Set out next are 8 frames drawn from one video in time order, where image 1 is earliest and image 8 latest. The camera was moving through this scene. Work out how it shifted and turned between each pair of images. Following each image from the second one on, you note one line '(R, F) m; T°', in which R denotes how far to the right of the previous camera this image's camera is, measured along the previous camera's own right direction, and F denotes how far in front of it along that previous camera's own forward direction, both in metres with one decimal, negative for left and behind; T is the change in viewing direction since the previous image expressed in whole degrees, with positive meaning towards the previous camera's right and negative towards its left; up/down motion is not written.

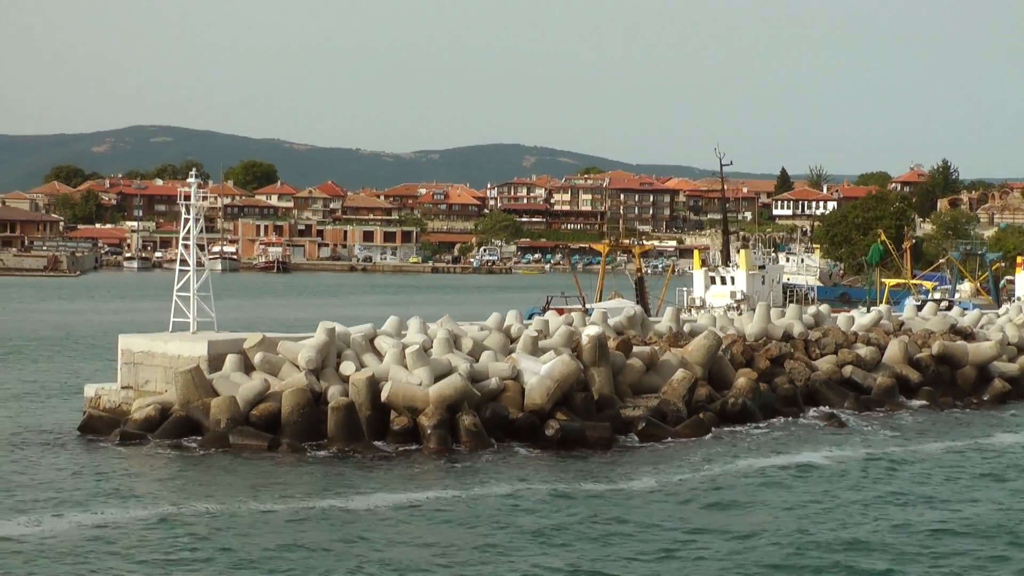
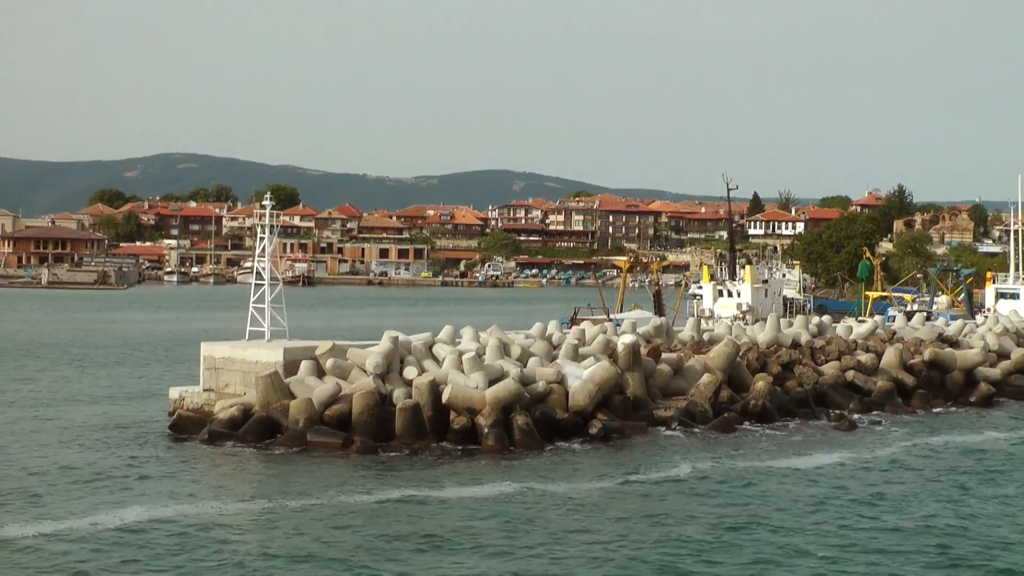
(-1.4, -1.3) m; +4°
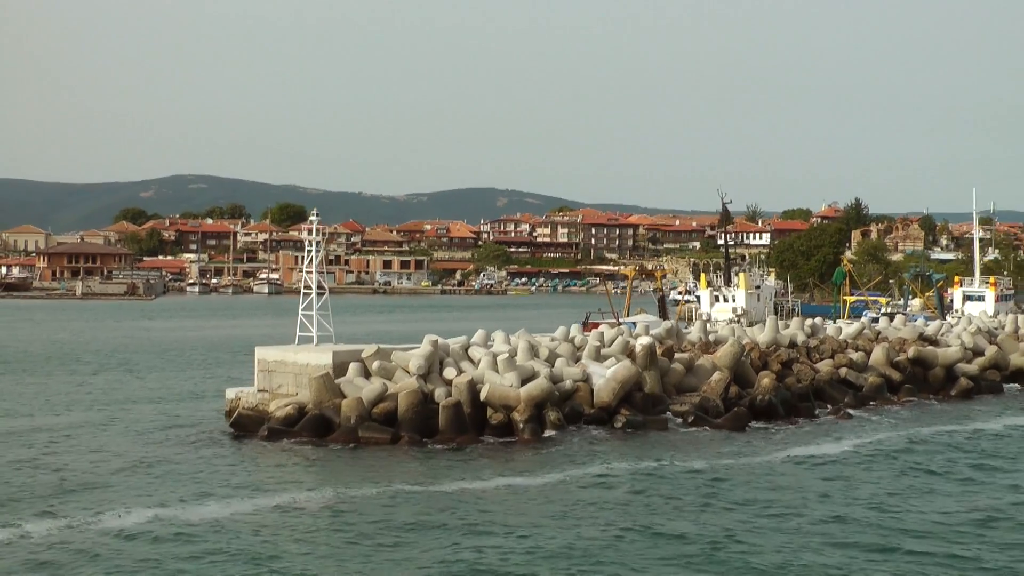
(-1.4, -1.1) m; +4°
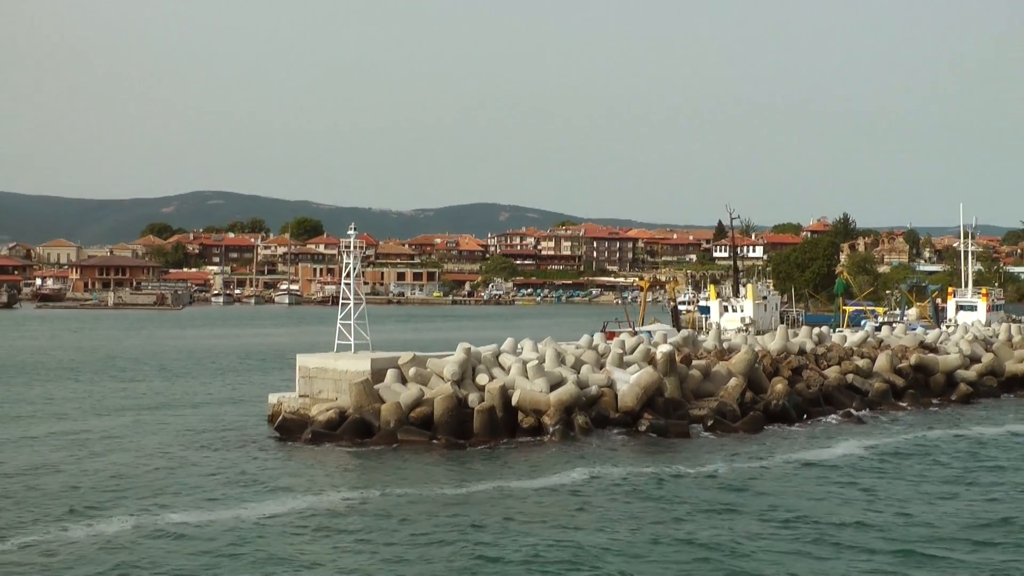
(-0.9, -0.7) m; +2°
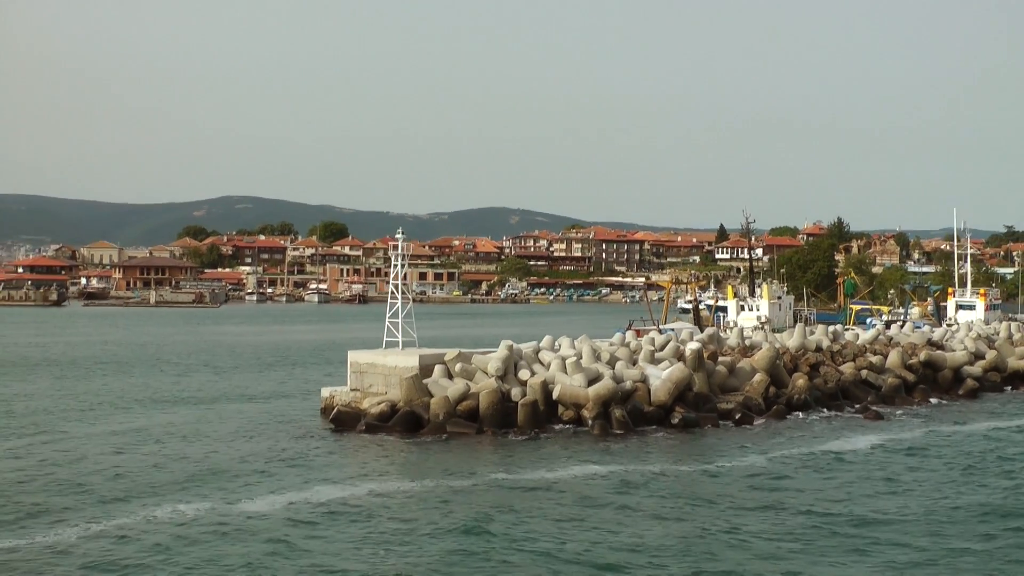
(-1.0, -0.8) m; +2°
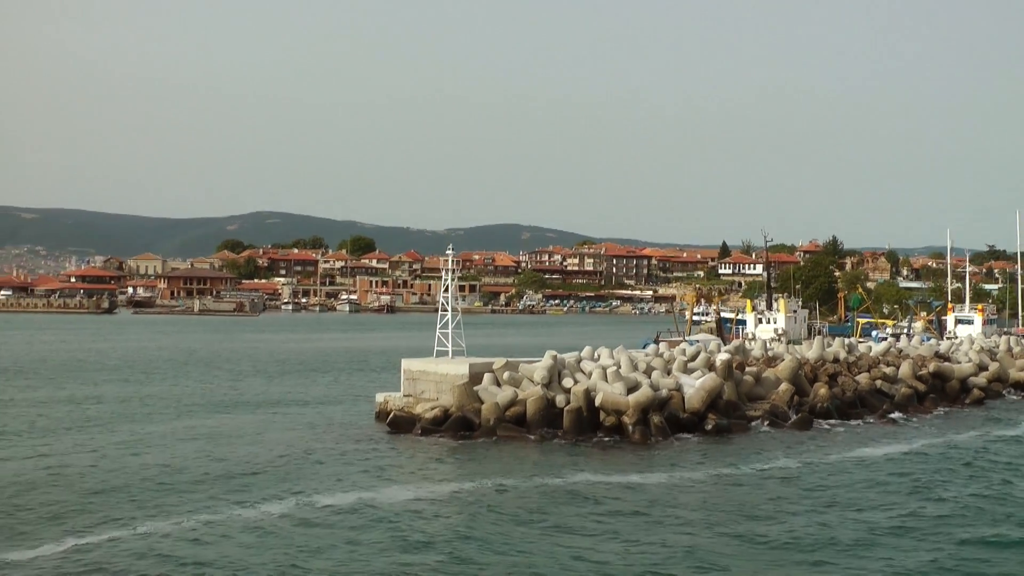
(-1.3, -0.8) m; +2°
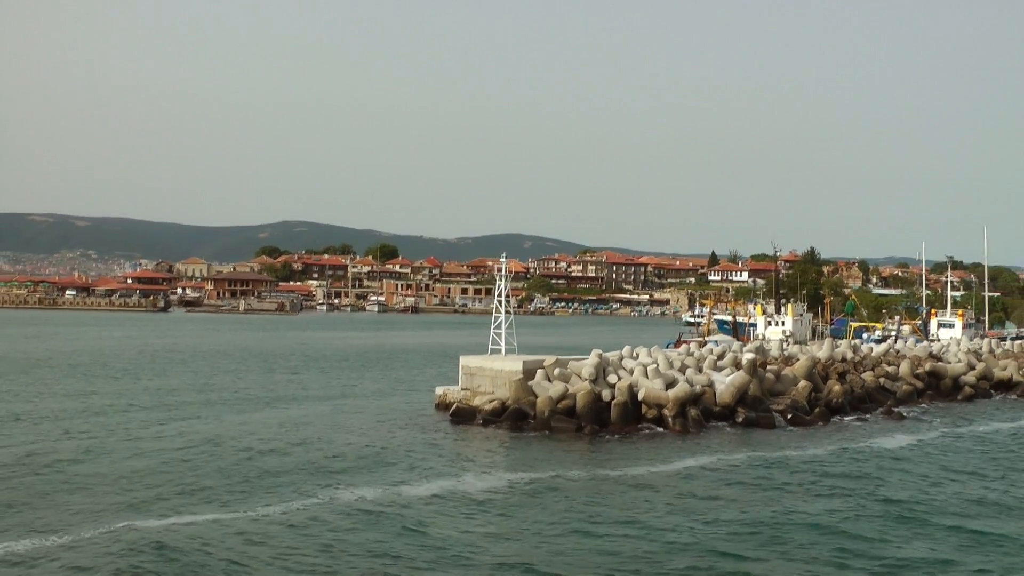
(-2.0, -1.2) m; +4°
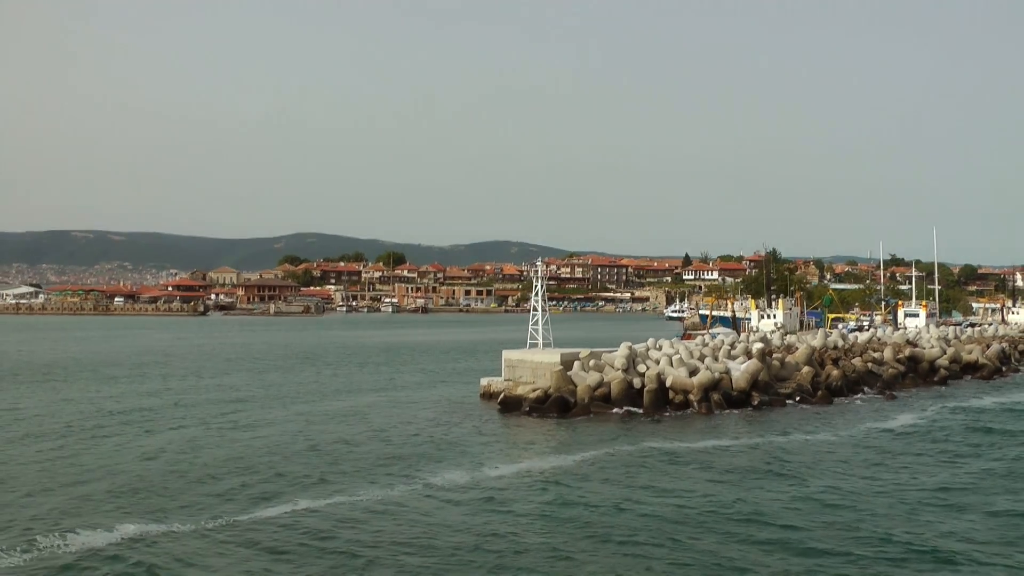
(-2.3, -1.2) m; +5°
